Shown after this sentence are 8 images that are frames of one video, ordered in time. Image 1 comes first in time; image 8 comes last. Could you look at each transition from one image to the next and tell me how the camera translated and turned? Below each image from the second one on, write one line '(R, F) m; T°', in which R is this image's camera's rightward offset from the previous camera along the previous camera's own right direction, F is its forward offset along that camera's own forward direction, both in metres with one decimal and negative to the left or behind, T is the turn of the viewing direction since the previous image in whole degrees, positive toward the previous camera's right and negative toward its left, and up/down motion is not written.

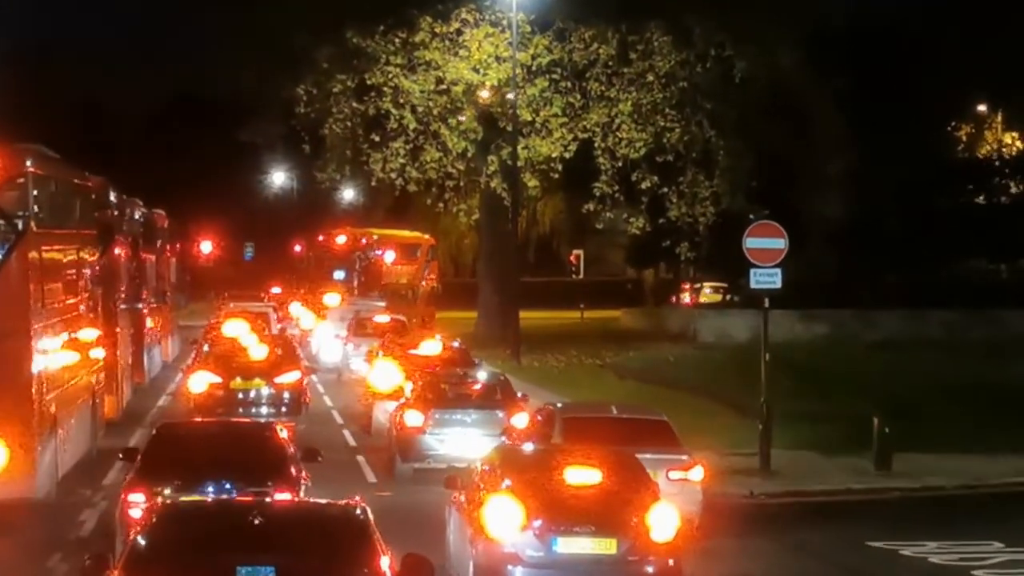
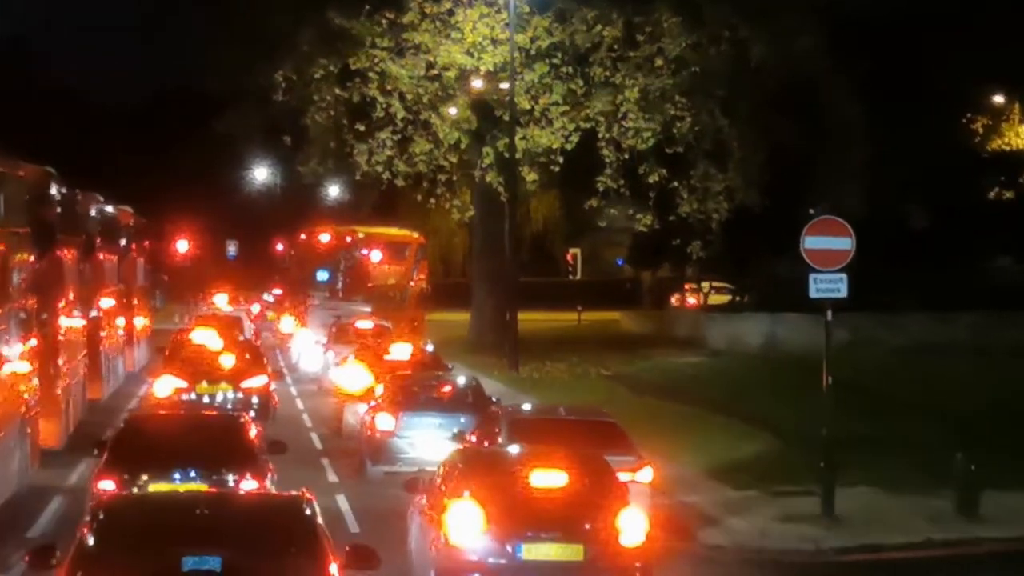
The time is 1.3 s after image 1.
(-0.2, +3.1) m; 0°
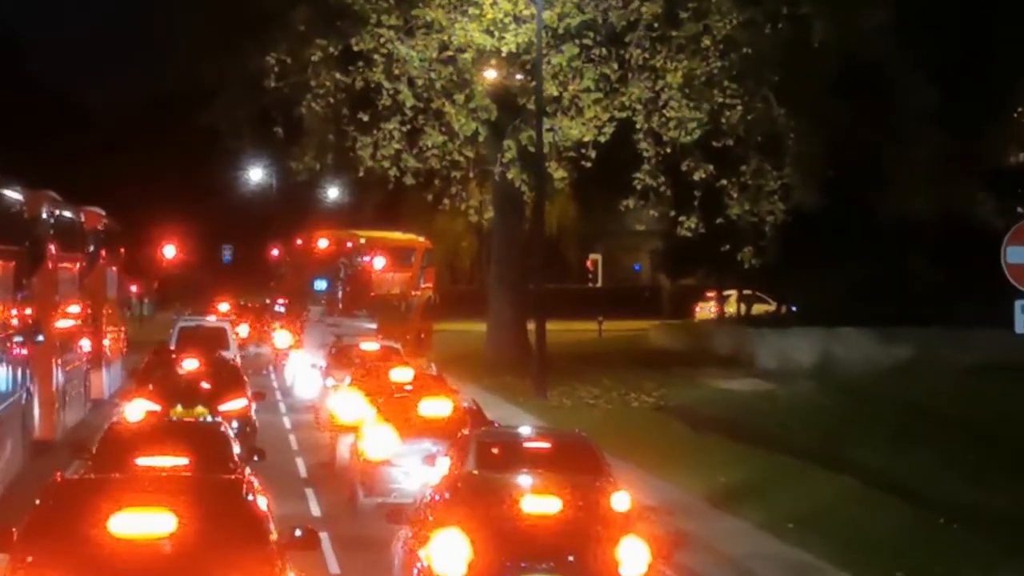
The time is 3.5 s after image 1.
(-0.5, +4.6) m; 0°
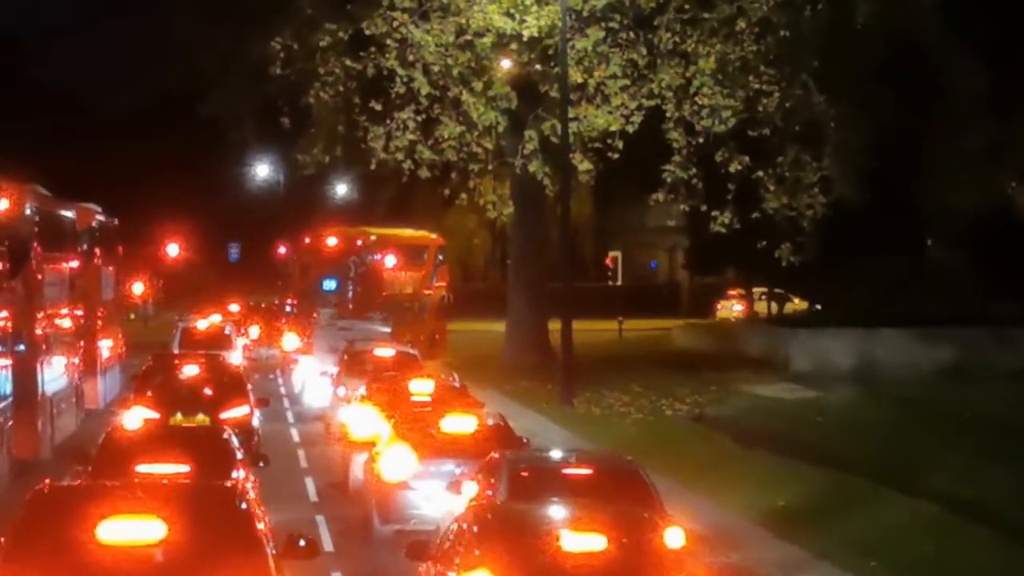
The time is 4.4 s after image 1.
(-0.3, +2.0) m; 0°
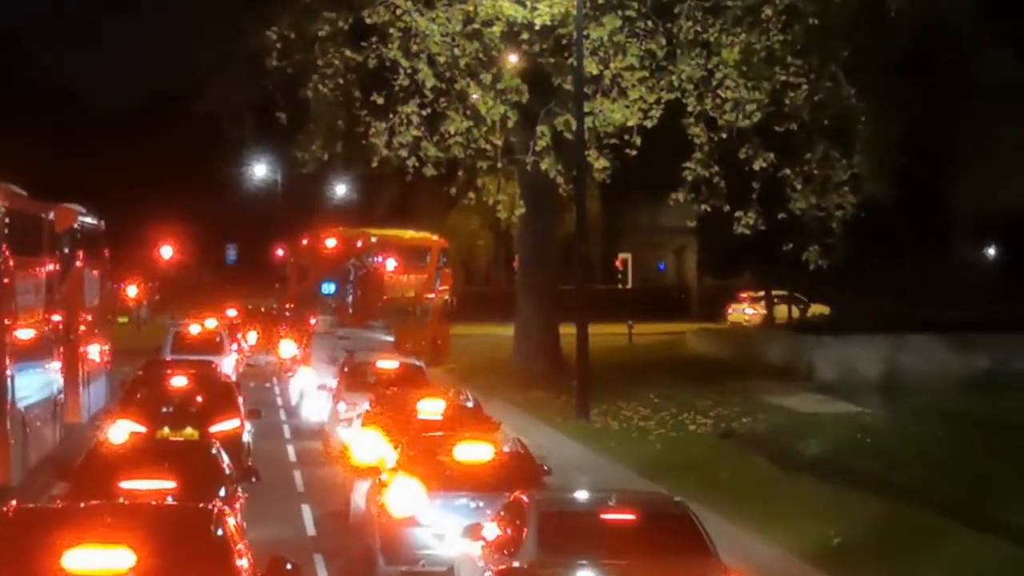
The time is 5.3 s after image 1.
(-0.2, +1.8) m; 0°
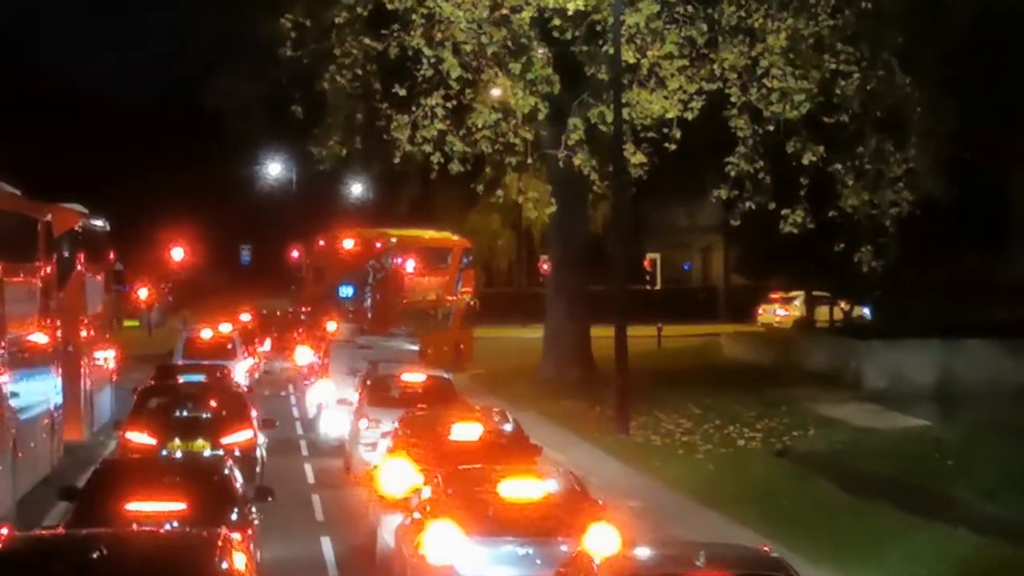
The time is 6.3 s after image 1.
(-0.3, +1.8) m; -1°
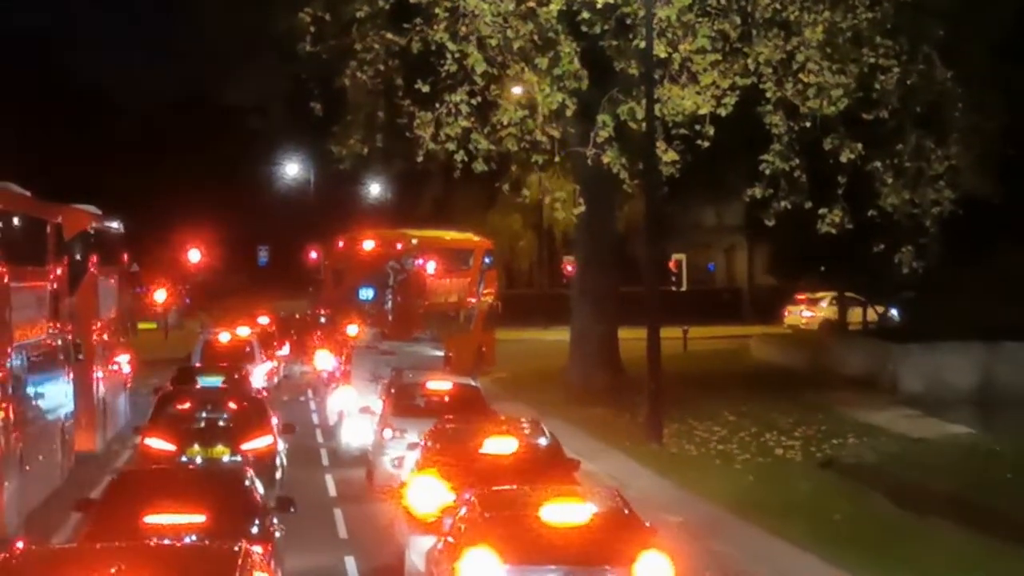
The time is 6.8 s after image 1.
(-0.2, +0.9) m; -1°
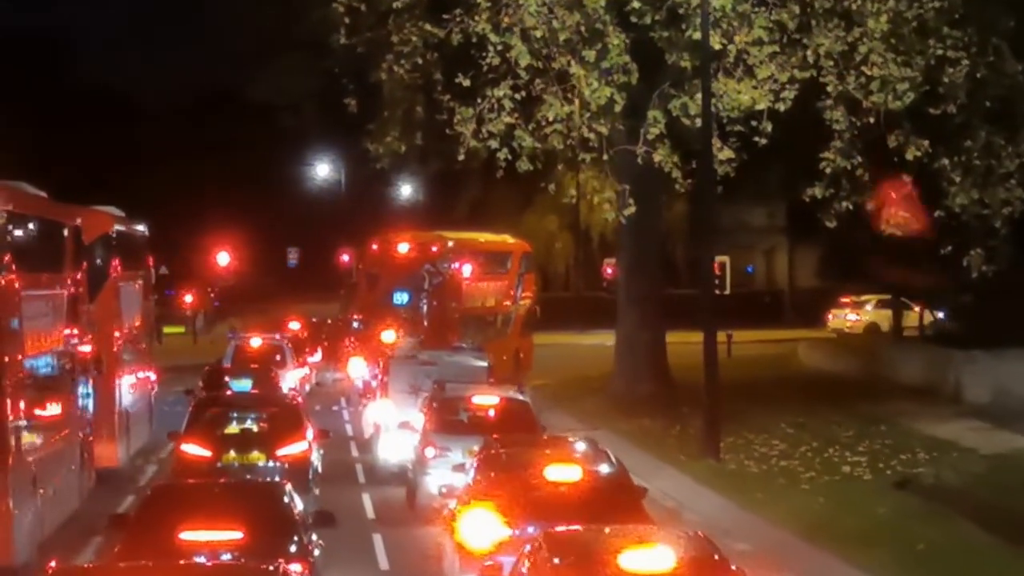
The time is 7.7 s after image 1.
(-0.2, +1.4) m; -1°
